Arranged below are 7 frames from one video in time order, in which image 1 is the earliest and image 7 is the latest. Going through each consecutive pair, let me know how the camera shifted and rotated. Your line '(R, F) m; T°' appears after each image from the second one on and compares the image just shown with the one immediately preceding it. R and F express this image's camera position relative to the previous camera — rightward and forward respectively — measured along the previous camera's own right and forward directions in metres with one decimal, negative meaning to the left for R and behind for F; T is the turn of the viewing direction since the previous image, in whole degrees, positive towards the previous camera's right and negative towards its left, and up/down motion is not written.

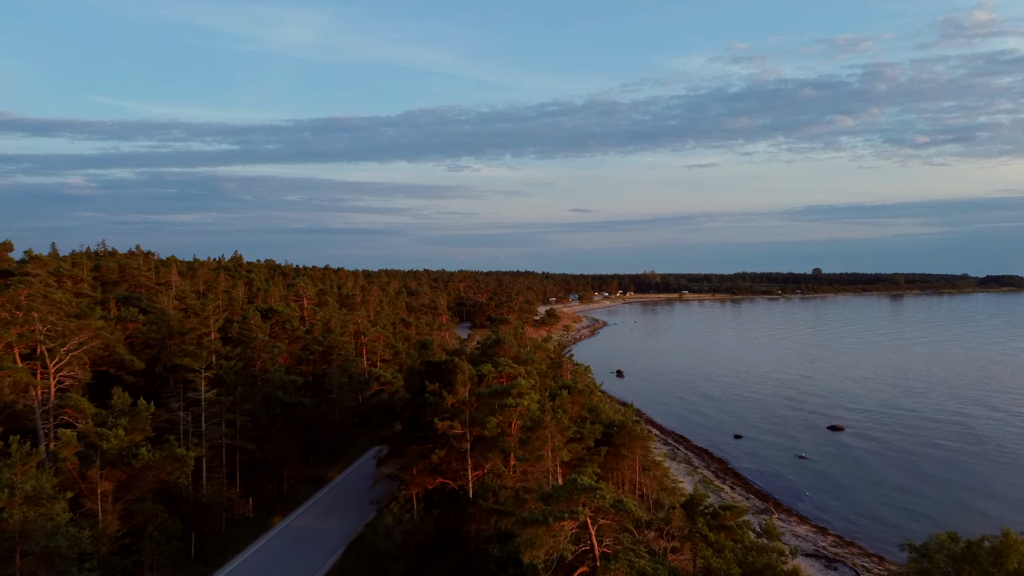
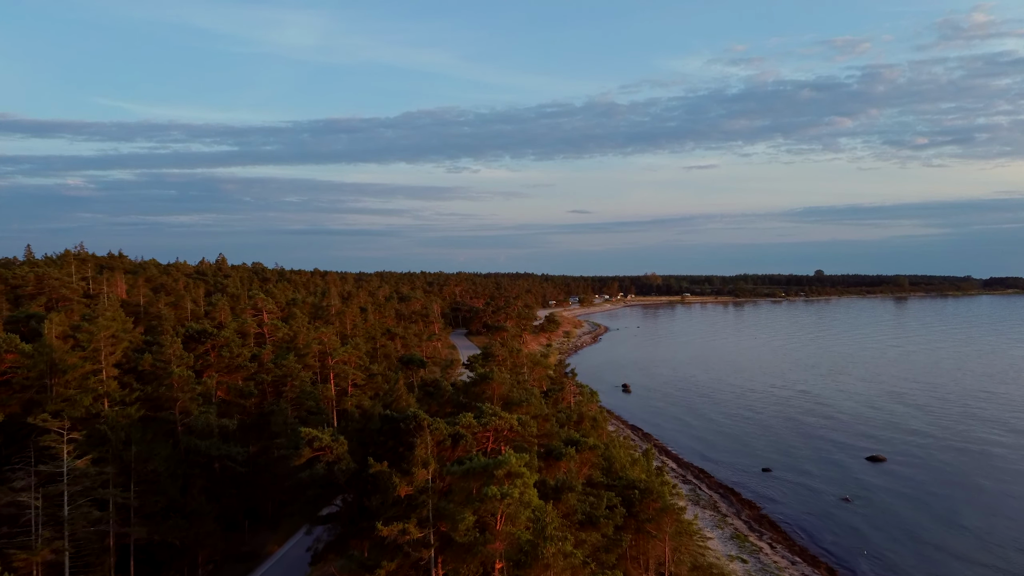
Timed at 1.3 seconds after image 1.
(+0.3, +5.3) m; 0°
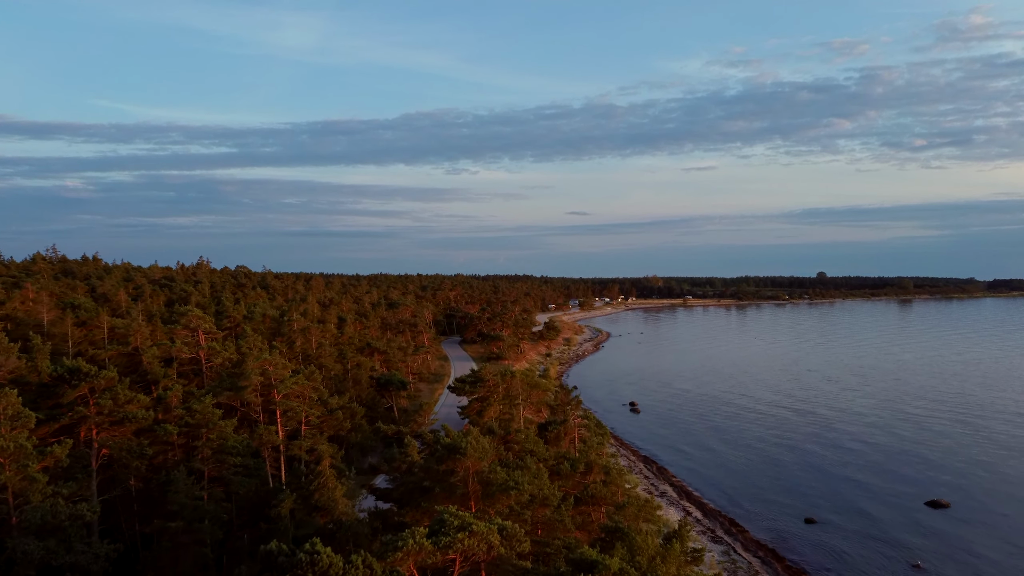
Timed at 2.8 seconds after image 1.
(+0.3, +5.9) m; 0°
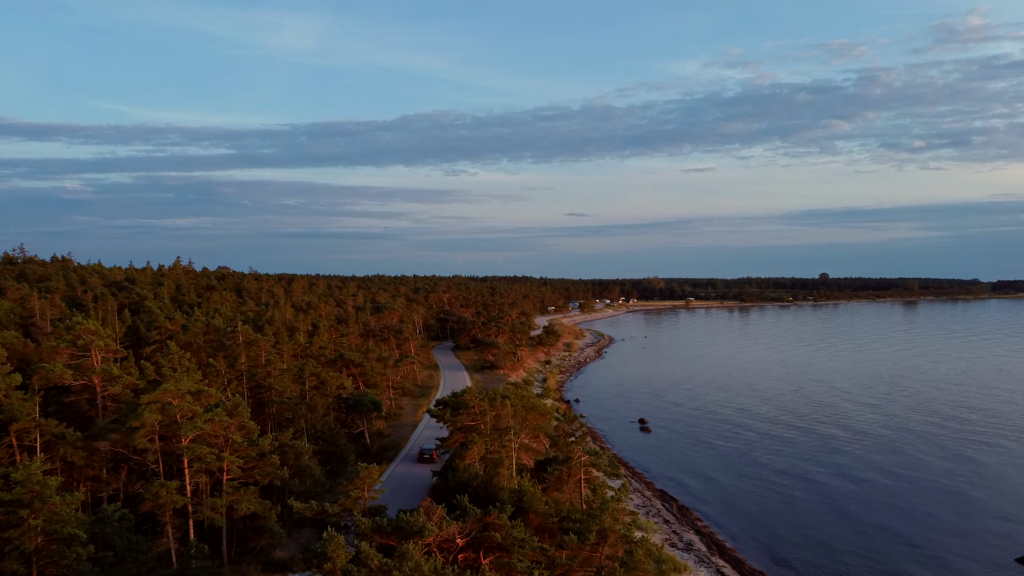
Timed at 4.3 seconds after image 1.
(+0.3, +6.1) m; 0°
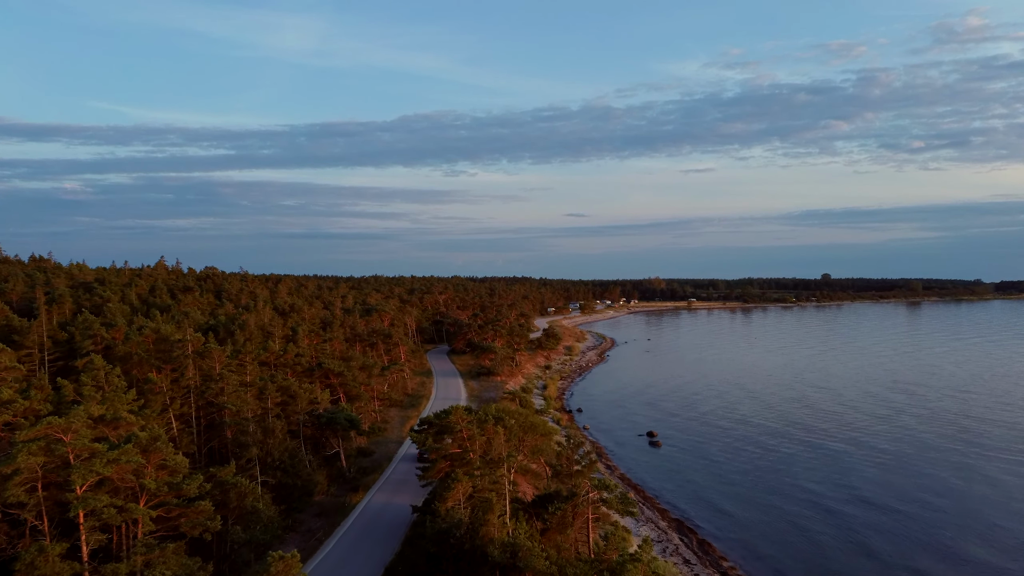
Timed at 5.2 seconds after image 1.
(+0.2, +4.1) m; 0°
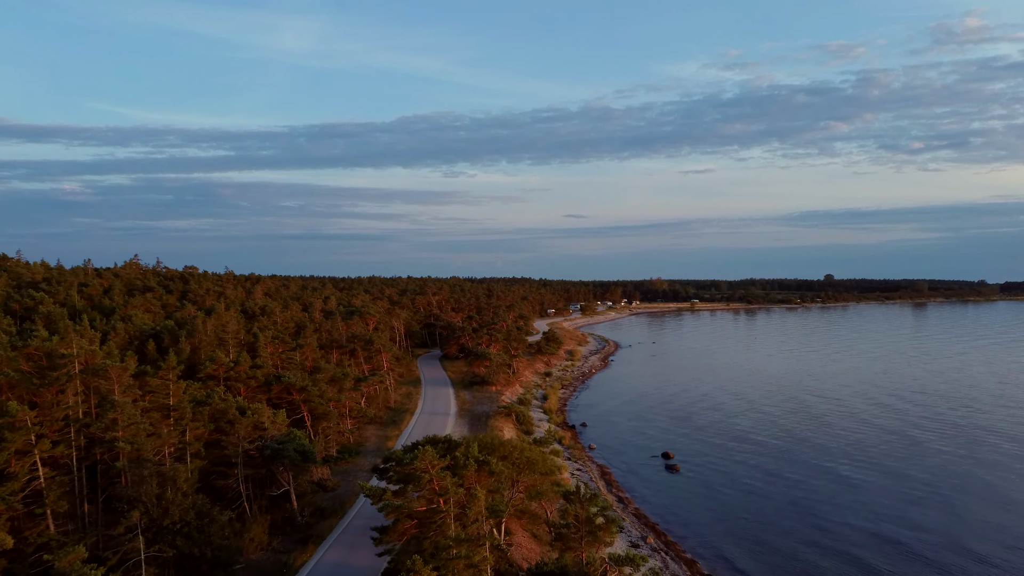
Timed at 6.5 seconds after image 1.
(+0.3, +5.9) m; 0°
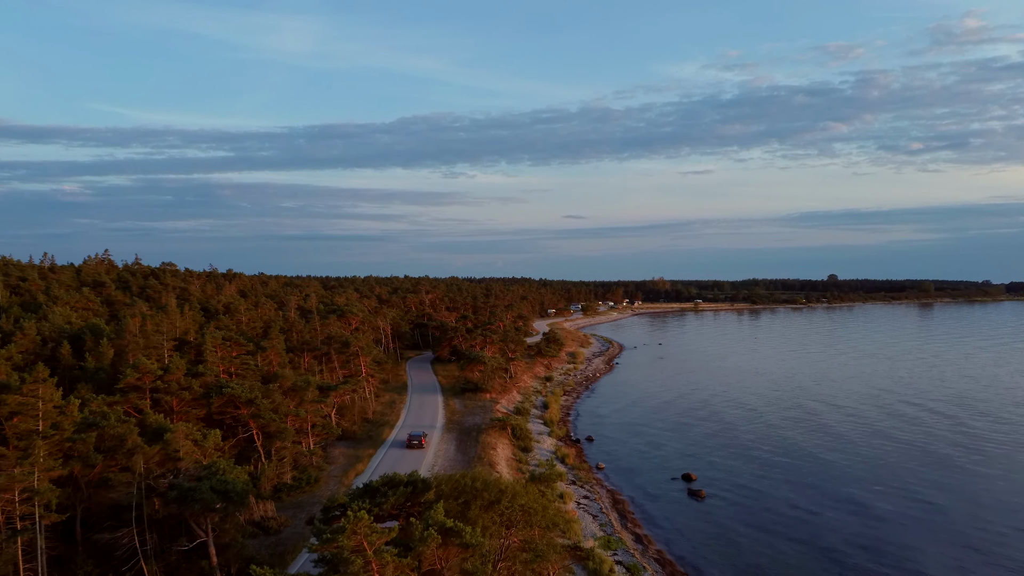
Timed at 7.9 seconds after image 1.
(+0.2, +5.8) m; 0°
